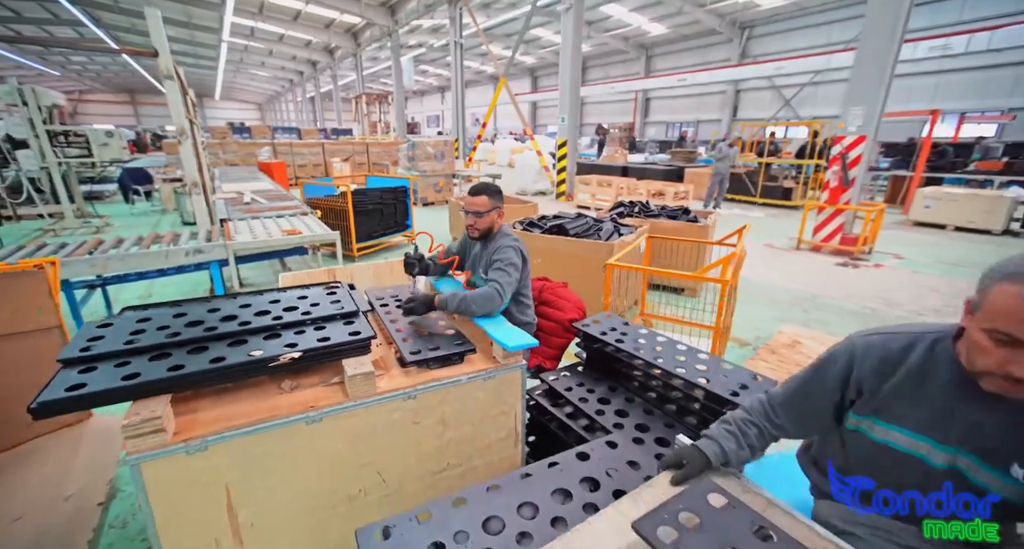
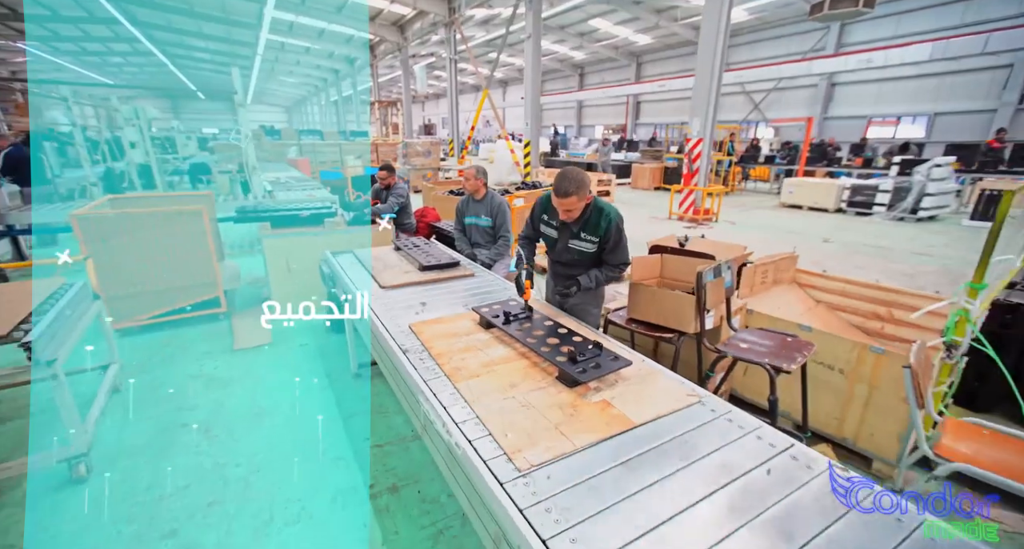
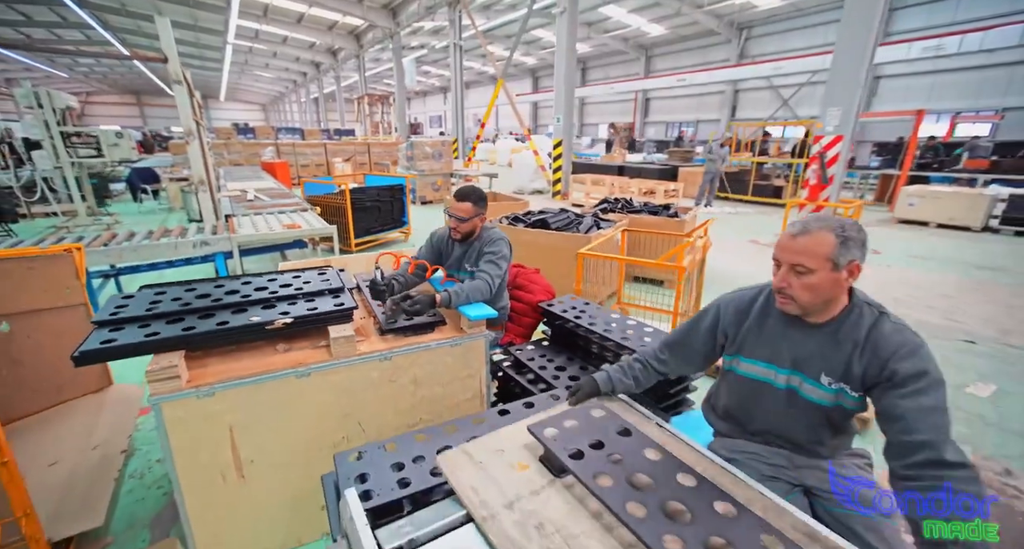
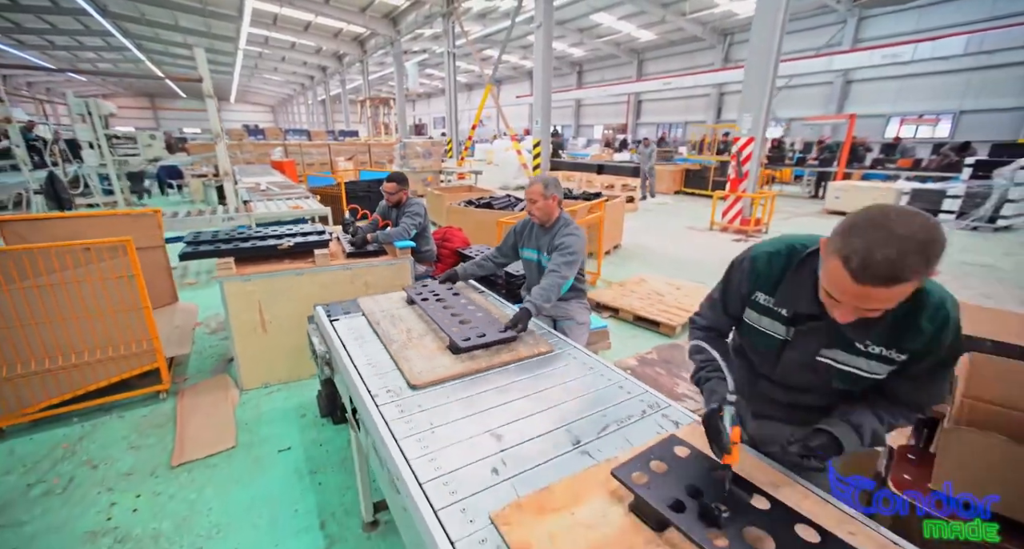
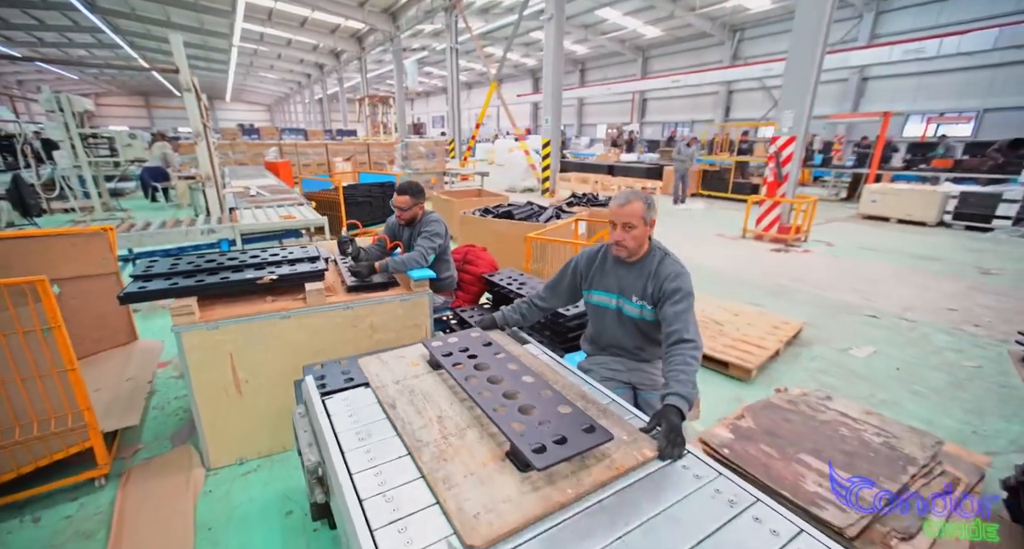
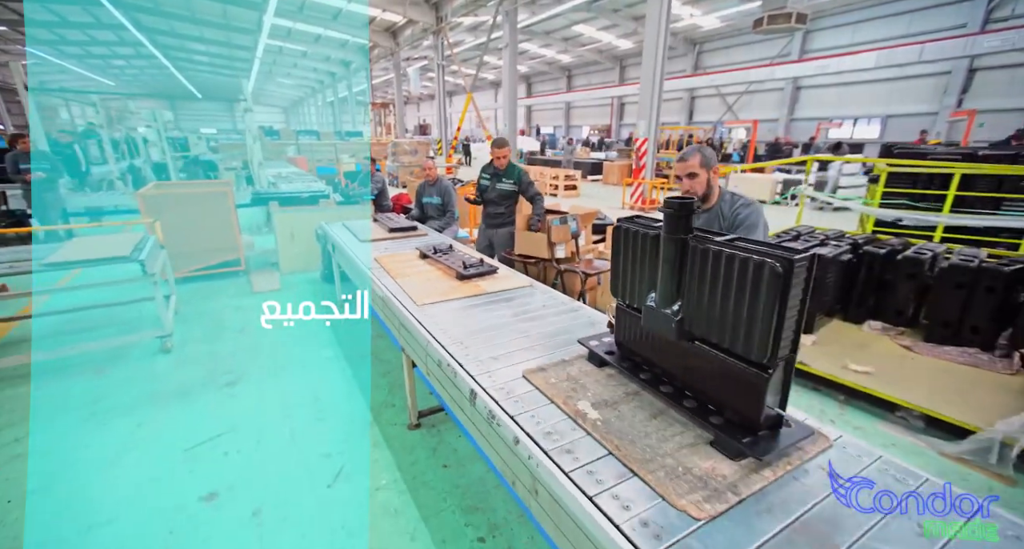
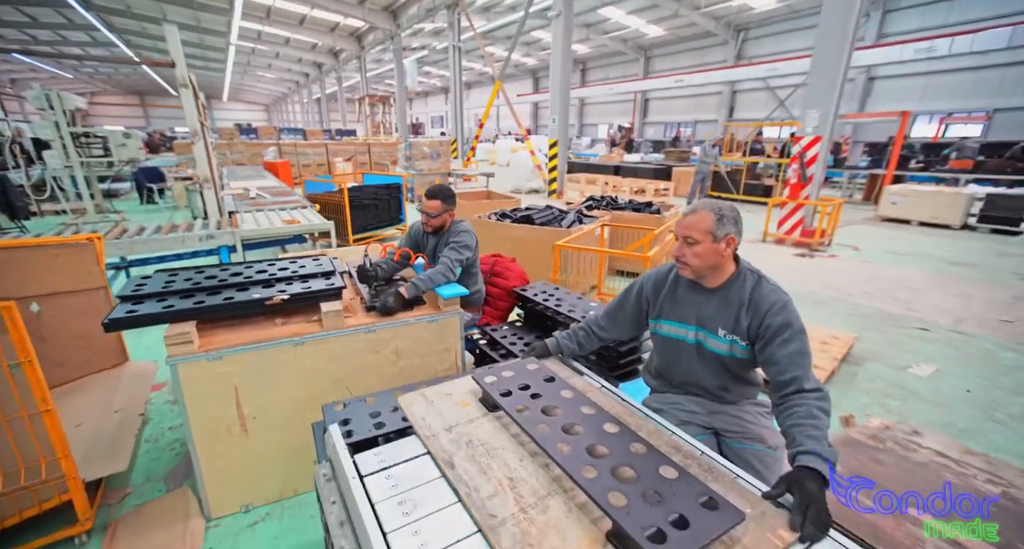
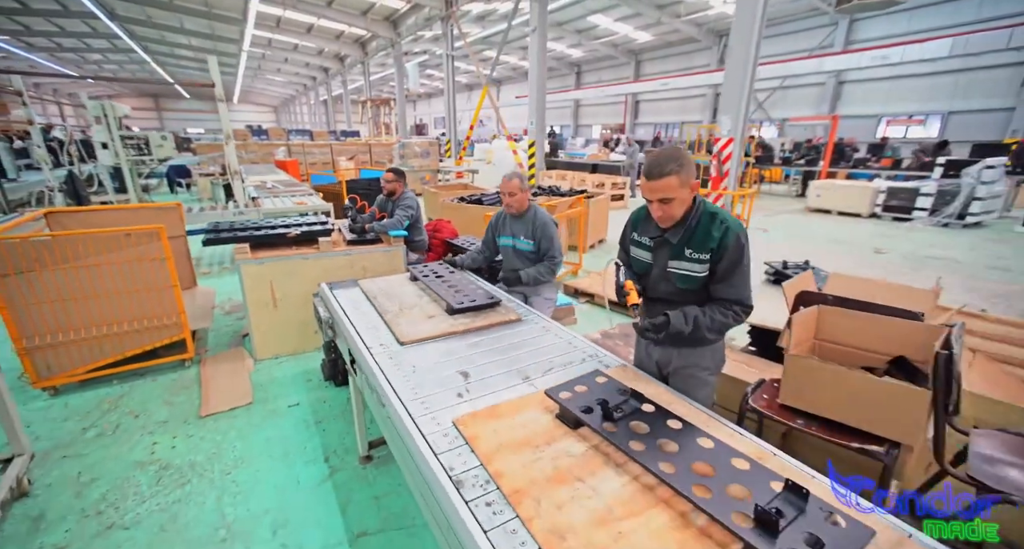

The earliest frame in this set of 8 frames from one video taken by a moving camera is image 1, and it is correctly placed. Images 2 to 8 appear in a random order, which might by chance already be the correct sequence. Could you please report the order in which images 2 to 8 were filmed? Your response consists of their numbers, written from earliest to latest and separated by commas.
3, 7, 5, 4, 8, 2, 6
